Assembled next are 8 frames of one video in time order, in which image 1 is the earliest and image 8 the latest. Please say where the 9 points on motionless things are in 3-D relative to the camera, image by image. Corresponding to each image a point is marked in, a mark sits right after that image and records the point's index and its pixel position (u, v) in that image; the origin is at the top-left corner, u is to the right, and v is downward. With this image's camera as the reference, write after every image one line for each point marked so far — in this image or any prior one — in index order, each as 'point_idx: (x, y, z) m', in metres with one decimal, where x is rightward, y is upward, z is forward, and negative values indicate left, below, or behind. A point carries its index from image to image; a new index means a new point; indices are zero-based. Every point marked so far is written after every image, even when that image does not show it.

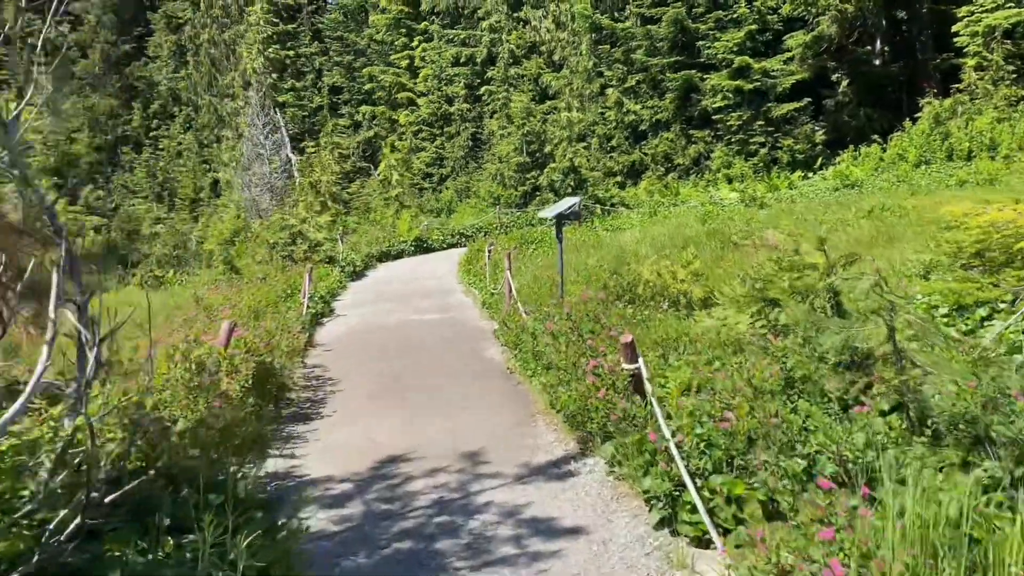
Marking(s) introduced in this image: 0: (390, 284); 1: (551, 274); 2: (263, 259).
0: (-2.2, +0.1, +15.8) m
1: (+0.5, +0.2, +11.9) m
2: (-4.8, +0.6, +16.9) m
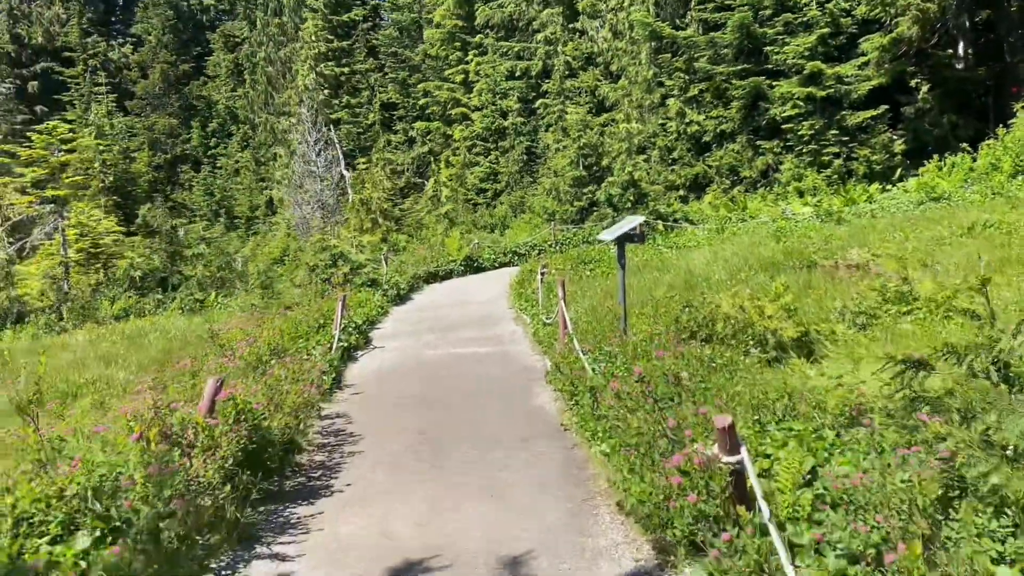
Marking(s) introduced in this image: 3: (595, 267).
0: (-1.3, -0.4, +14.6) m
1: (+1.2, -0.2, +10.5) m
2: (-3.8, +0.2, +15.8) m
3: (+1.6, +0.3, +16.2) m
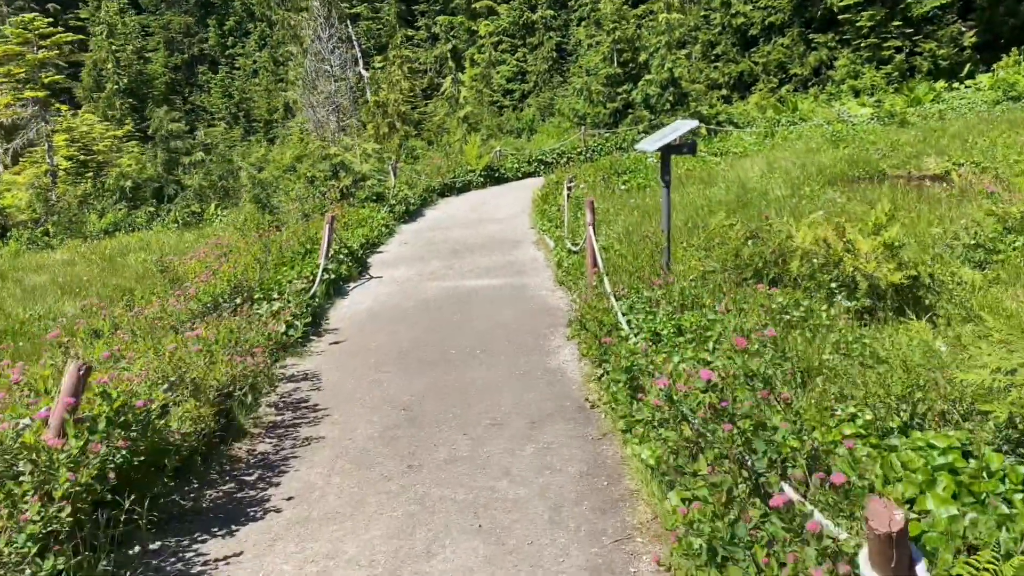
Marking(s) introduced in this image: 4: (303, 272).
0: (-0.9, +0.9, +12.9) m
1: (+1.4, +0.6, +8.8) m
2: (-3.5, +1.6, +14.2) m
3: (+2.0, +1.7, +14.3) m
4: (-2.0, +0.2, +8.4) m
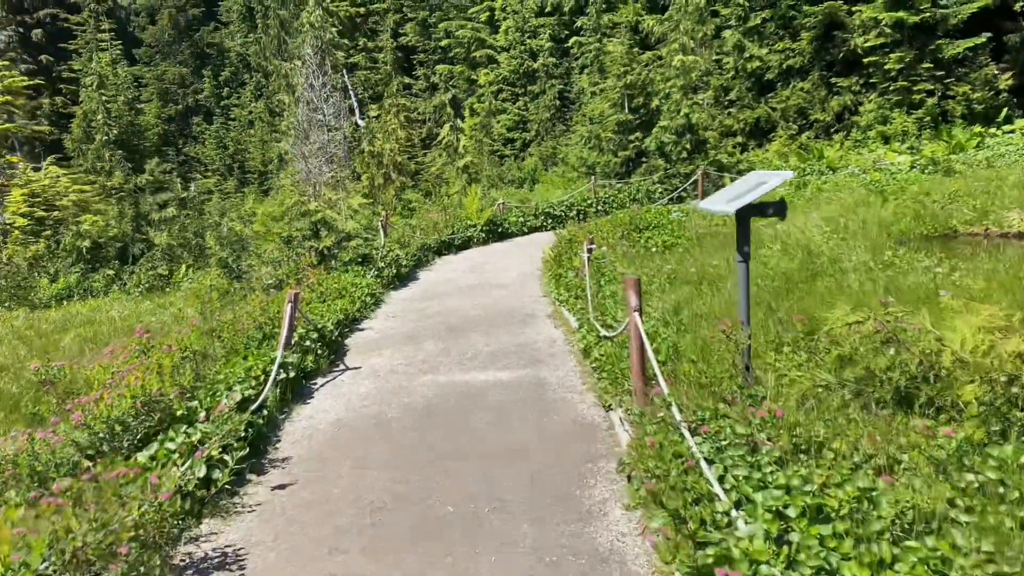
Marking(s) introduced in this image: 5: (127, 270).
0: (-0.8, -0.1, +10.9) m
1: (+1.5, -0.2, +6.7) m
2: (-3.4, +0.5, +12.2) m
3: (+2.1, +0.7, +12.4) m
4: (-1.9, -0.6, +6.3) m
5: (-7.2, +0.3, +16.2) m
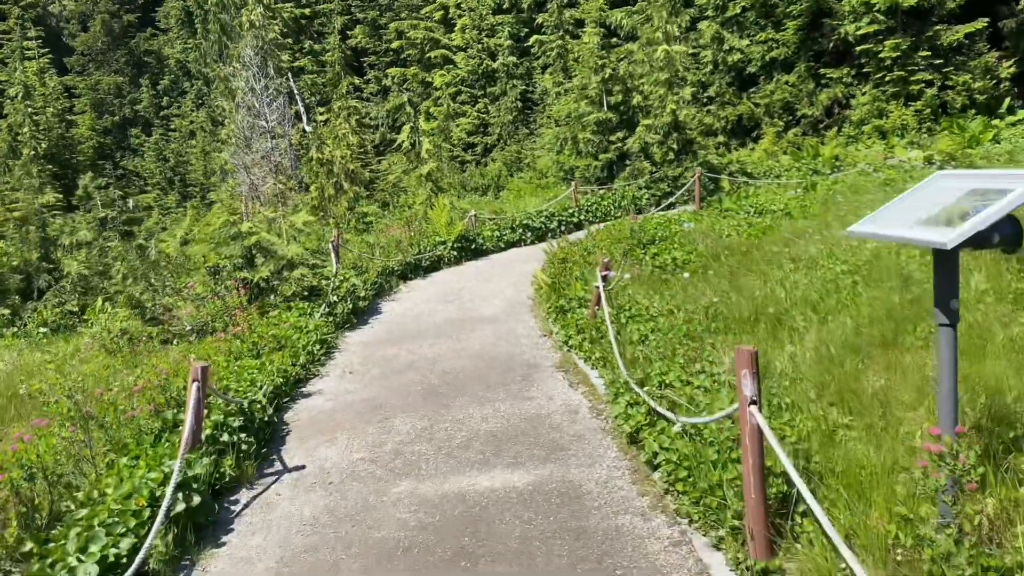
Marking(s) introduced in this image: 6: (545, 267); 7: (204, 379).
0: (-0.9, -0.5, +8.7) m
1: (+1.6, -0.5, +4.6) m
2: (-3.6, 0.0, +9.8) m
3: (+1.9, +0.4, +10.2) m
4: (-1.8, -1.0, +4.0) m
5: (-7.5, -0.3, +13.6) m
6: (+0.4, +0.3, +11.0) m
7: (-1.7, -0.5, +4.9) m
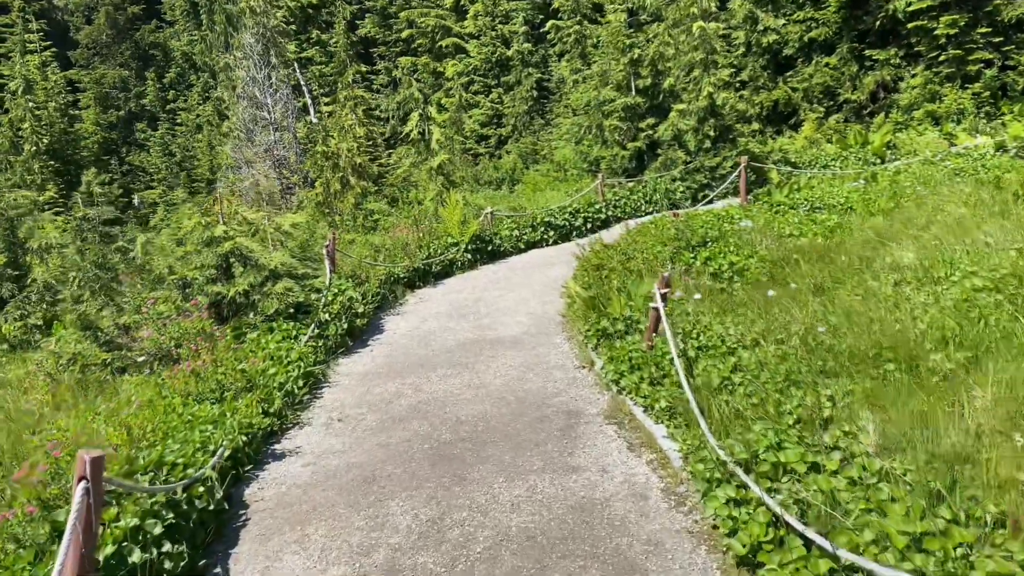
0: (-0.7, -0.7, +7.0) m
1: (+1.8, -0.6, +2.9) m
2: (-3.3, -0.1, +8.2) m
3: (+2.1, +0.2, +8.5) m
4: (-1.6, -1.2, +2.4) m
5: (-7.2, -0.4, +12.0) m
6: (+0.7, +0.1, +9.3) m
7: (-1.5, -0.7, +3.2) m
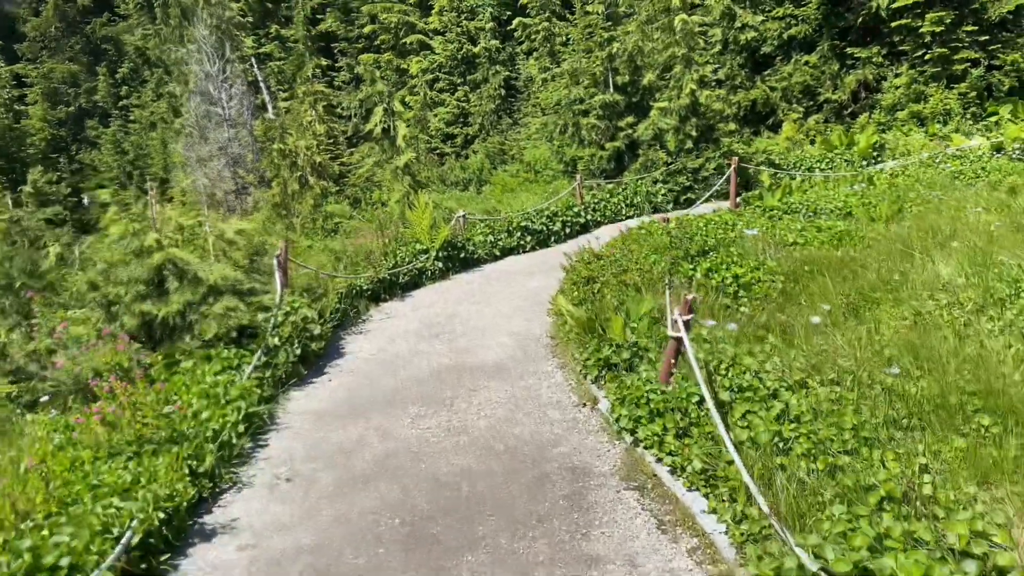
0: (-0.8, -0.8, +5.9) m
1: (+1.9, -0.8, +1.9) m
2: (-3.4, -0.3, +6.9) m
3: (+2.0, +0.1, +7.5) m
4: (-1.5, -1.3, +1.2) m
5: (-7.5, -0.6, +10.6) m
6: (+0.5, 0.0, +8.3) m
7: (-1.5, -0.8, +2.1) m
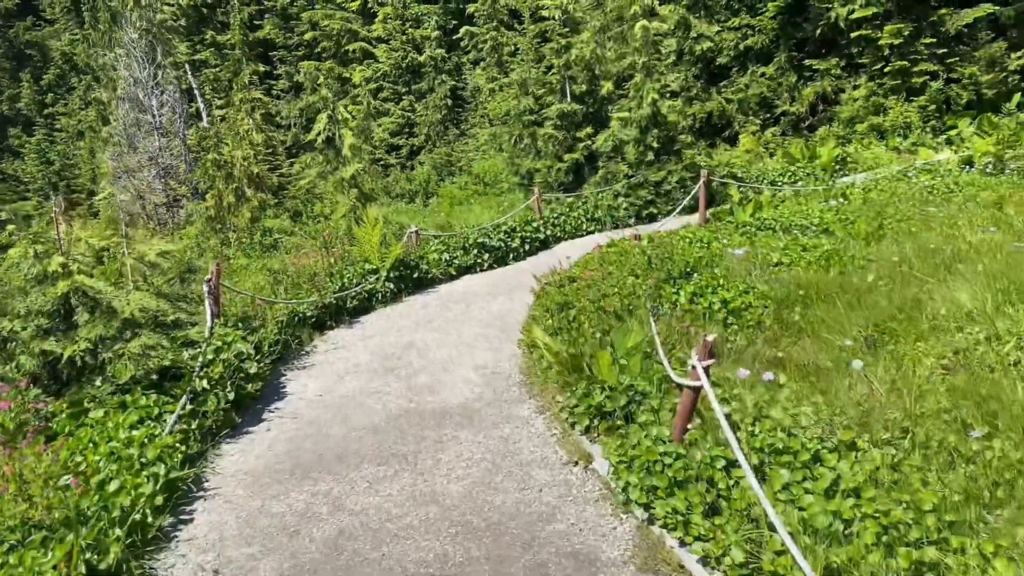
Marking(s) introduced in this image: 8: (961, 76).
0: (-0.9, -1.0, +4.9) m
1: (+2.0, -0.9, +1.1) m
2: (-3.6, -0.5, +5.8) m
3: (+1.7, -0.1, +6.8) m
4: (-1.3, -1.5, +0.2) m
5: (-8.0, -0.9, +9.2) m
6: (+0.2, -0.2, +7.4) m
7: (-1.3, -1.0, +1.1) m
8: (+9.3, +4.4, +18.0) m
